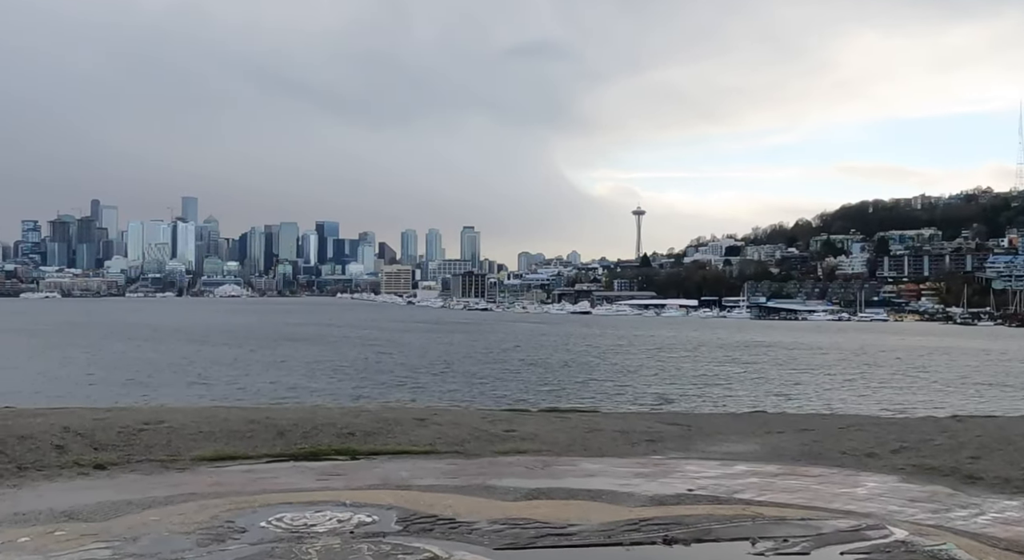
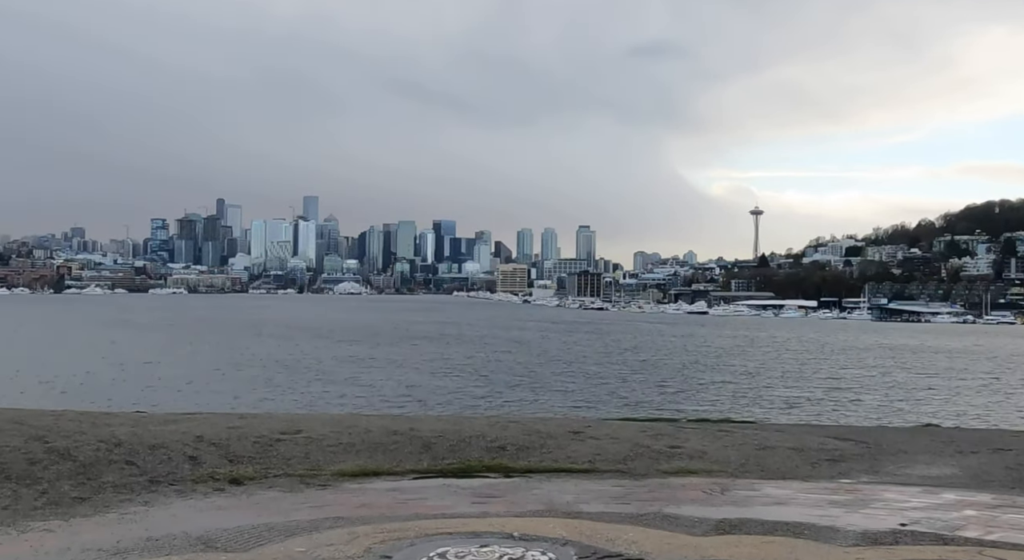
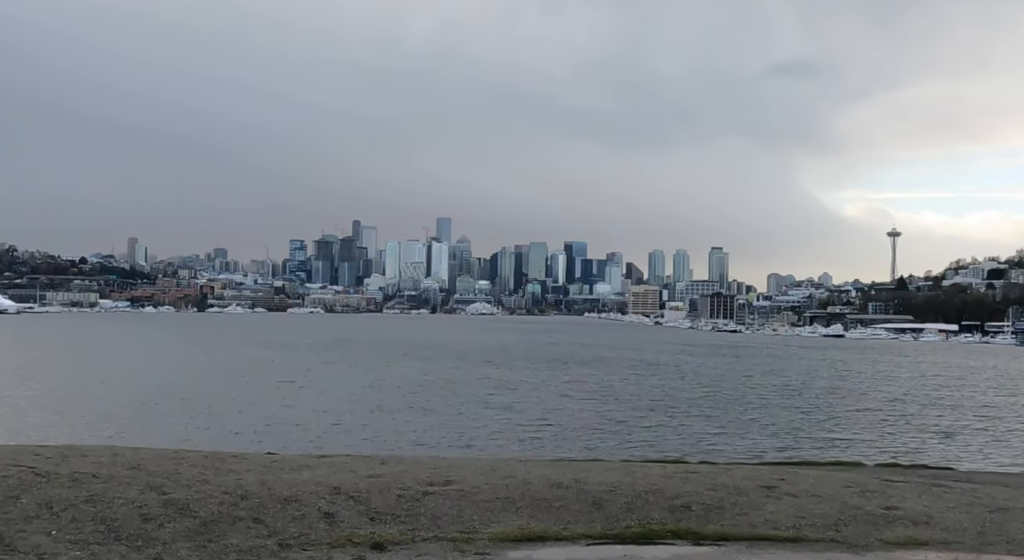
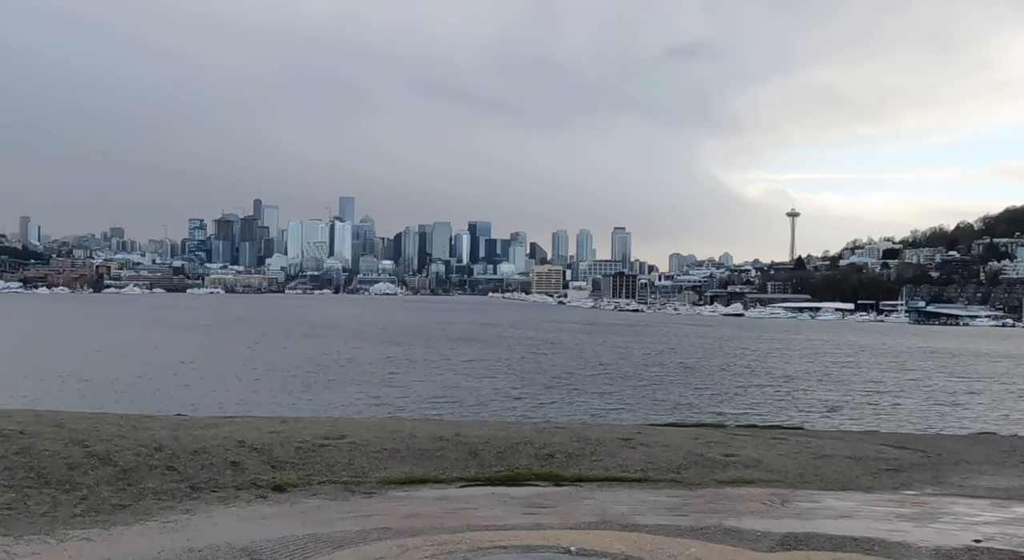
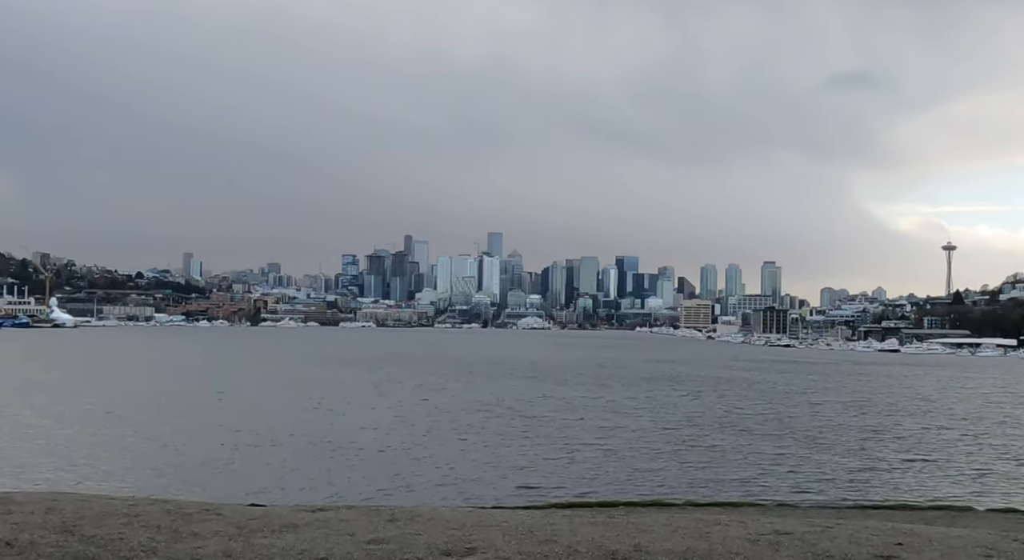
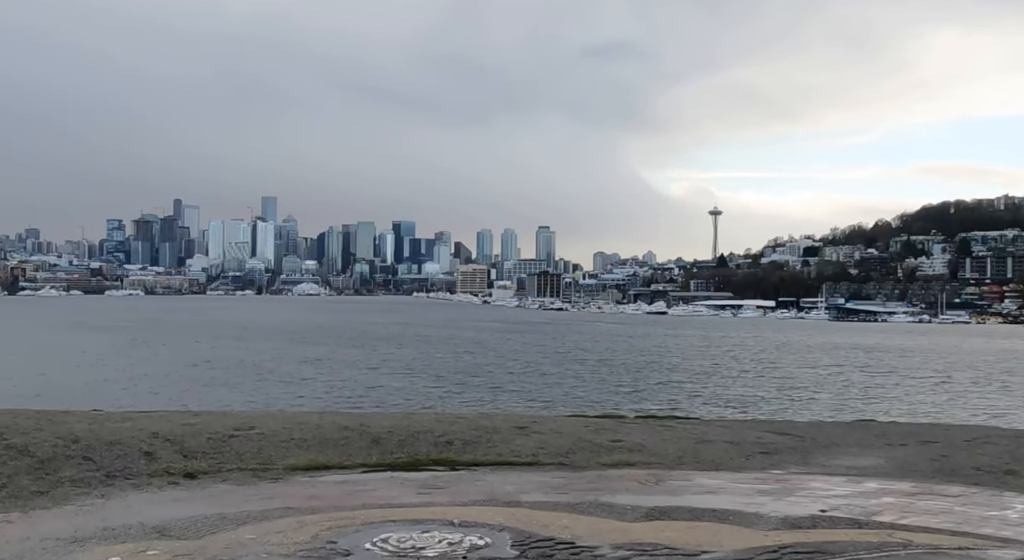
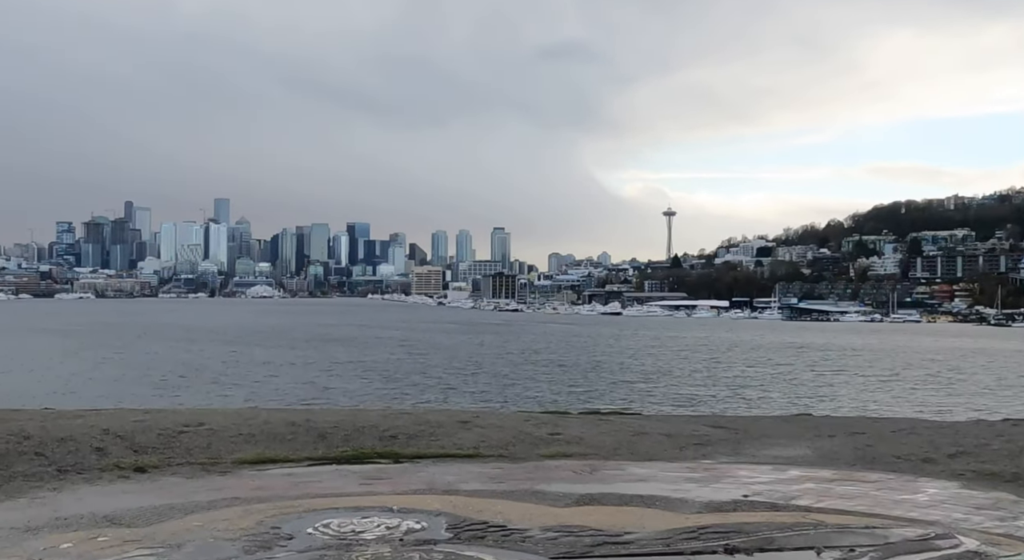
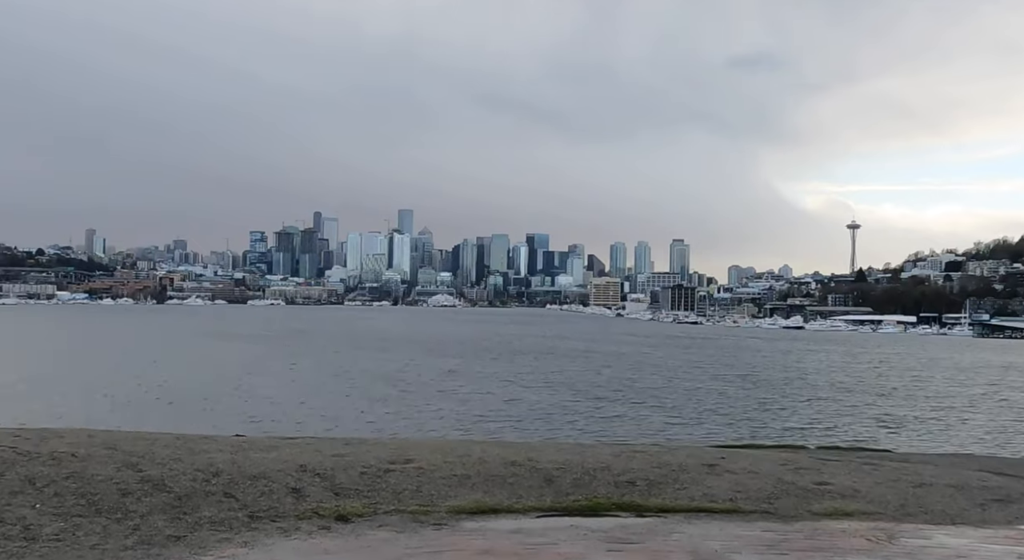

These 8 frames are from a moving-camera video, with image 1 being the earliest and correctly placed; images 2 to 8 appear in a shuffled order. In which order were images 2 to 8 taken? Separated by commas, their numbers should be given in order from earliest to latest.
7, 6, 2, 4, 8, 3, 5
